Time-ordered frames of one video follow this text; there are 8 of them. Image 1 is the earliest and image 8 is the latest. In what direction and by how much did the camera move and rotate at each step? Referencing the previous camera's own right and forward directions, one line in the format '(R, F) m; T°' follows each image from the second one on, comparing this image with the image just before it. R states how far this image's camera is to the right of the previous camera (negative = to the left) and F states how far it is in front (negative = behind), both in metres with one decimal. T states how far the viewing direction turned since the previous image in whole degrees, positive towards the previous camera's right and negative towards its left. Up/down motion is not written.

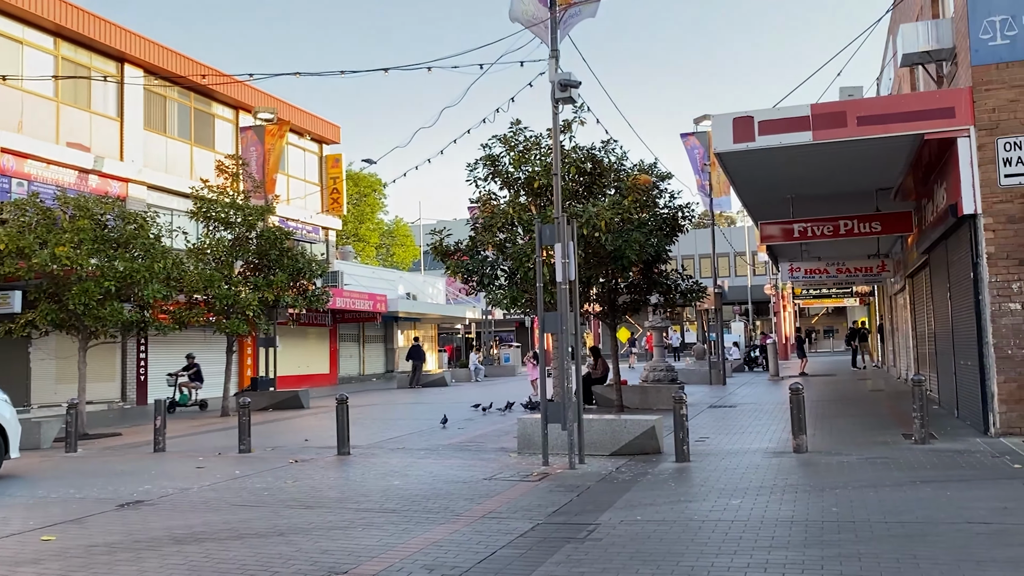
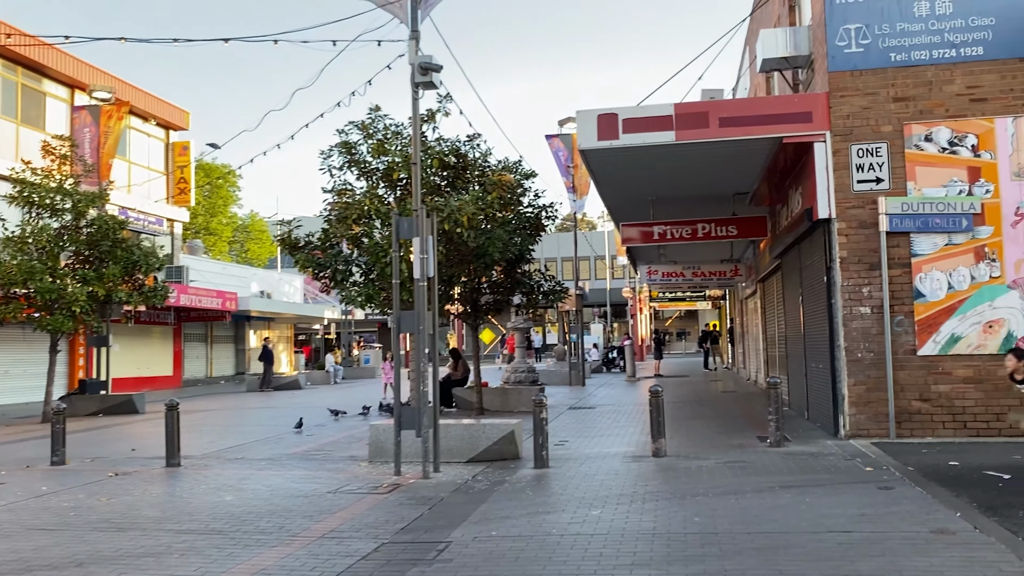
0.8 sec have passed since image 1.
(+0.1, +0.6) m; +9°
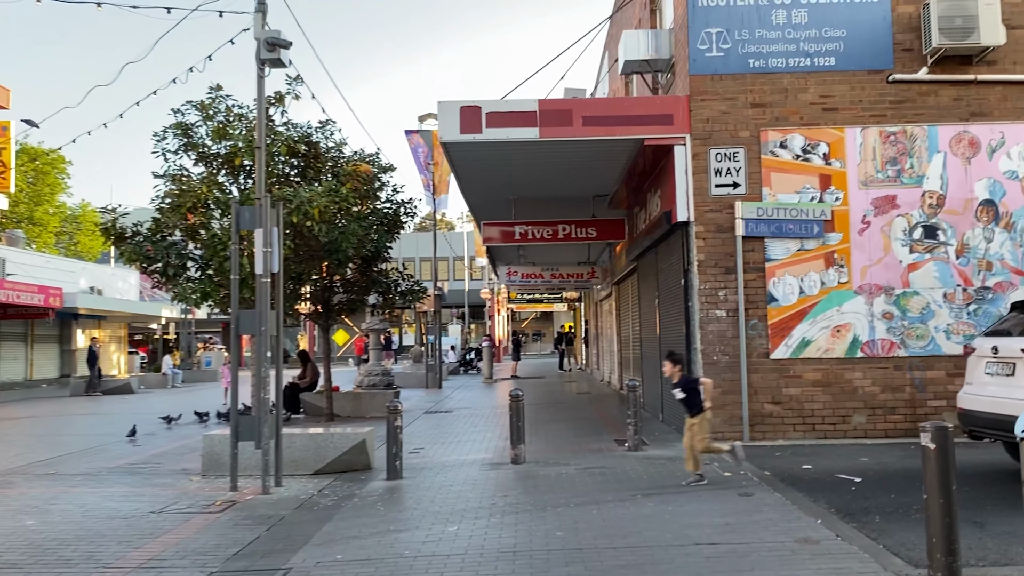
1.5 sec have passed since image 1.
(0.0, +0.5) m; +9°
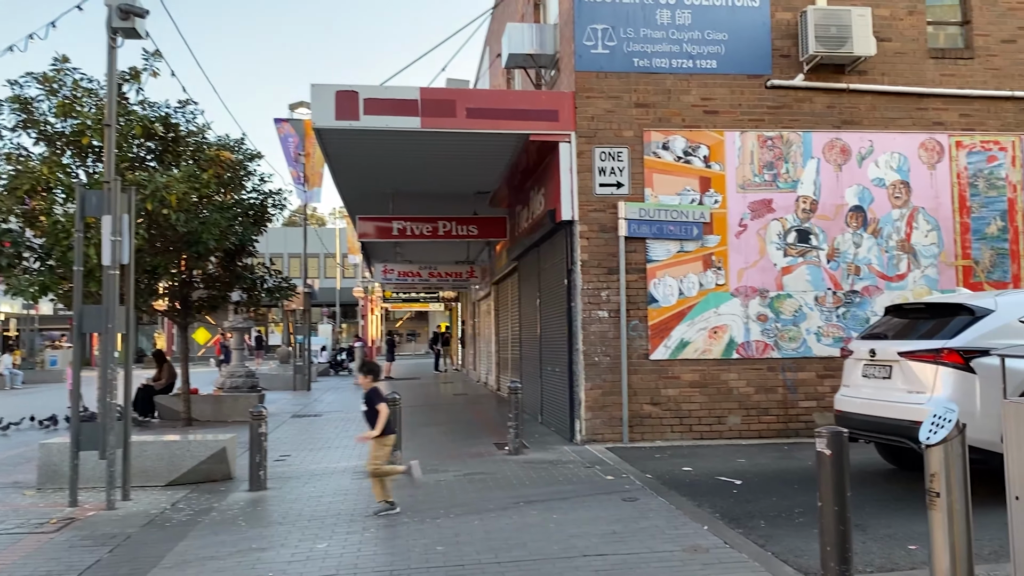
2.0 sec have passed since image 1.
(0.0, +0.4) m; +8°
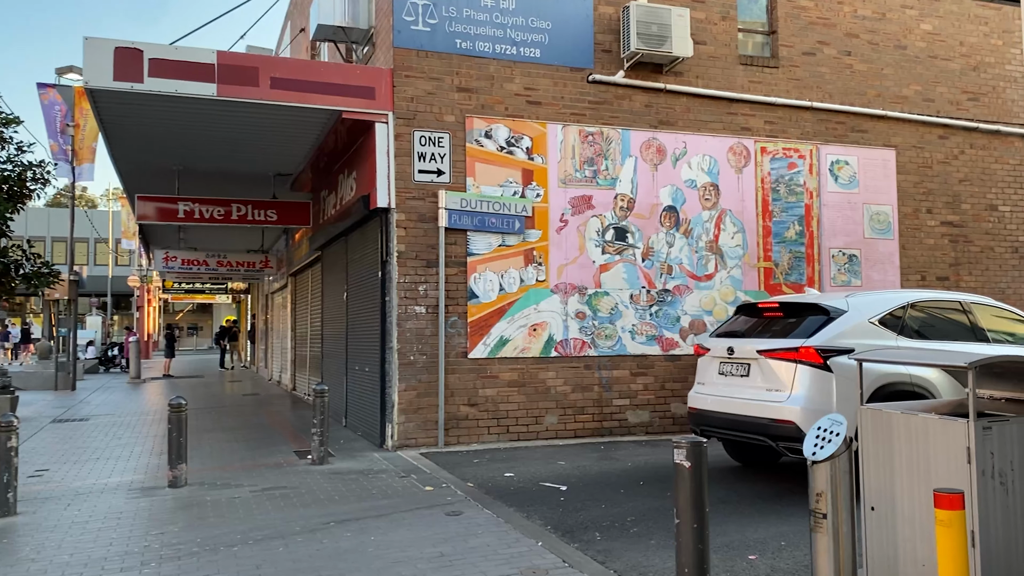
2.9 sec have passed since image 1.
(-0.2, +0.7) m; +13°
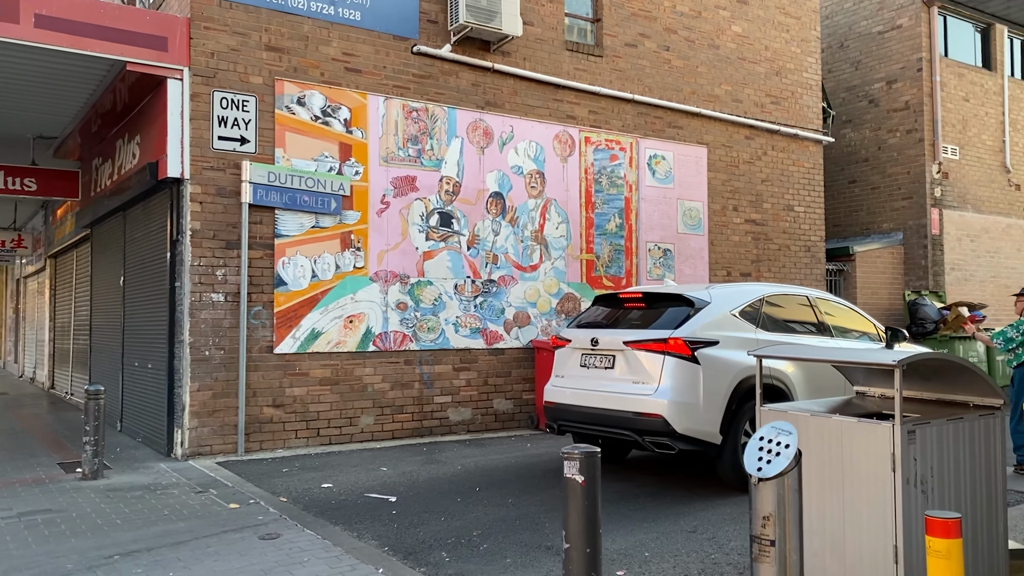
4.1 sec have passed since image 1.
(-0.3, +0.8) m; +14°
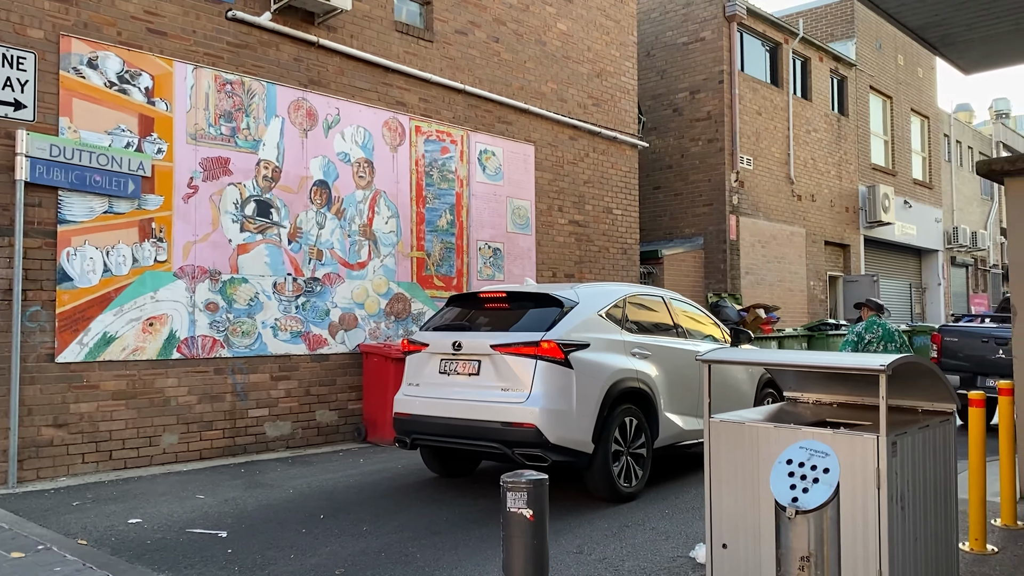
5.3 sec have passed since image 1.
(-0.5, +0.7) m; +14°
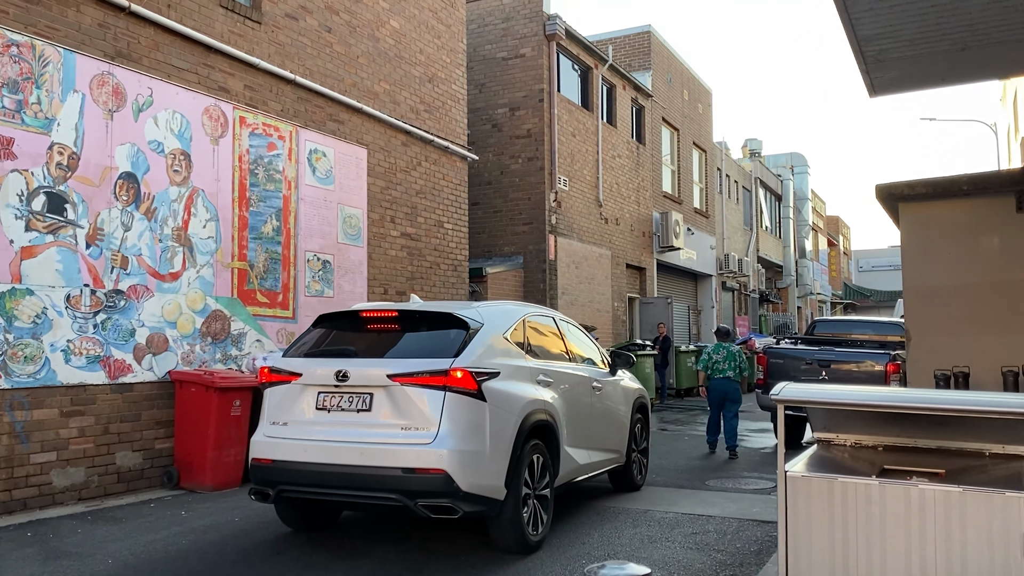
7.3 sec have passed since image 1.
(-0.8, +0.9) m; +15°
